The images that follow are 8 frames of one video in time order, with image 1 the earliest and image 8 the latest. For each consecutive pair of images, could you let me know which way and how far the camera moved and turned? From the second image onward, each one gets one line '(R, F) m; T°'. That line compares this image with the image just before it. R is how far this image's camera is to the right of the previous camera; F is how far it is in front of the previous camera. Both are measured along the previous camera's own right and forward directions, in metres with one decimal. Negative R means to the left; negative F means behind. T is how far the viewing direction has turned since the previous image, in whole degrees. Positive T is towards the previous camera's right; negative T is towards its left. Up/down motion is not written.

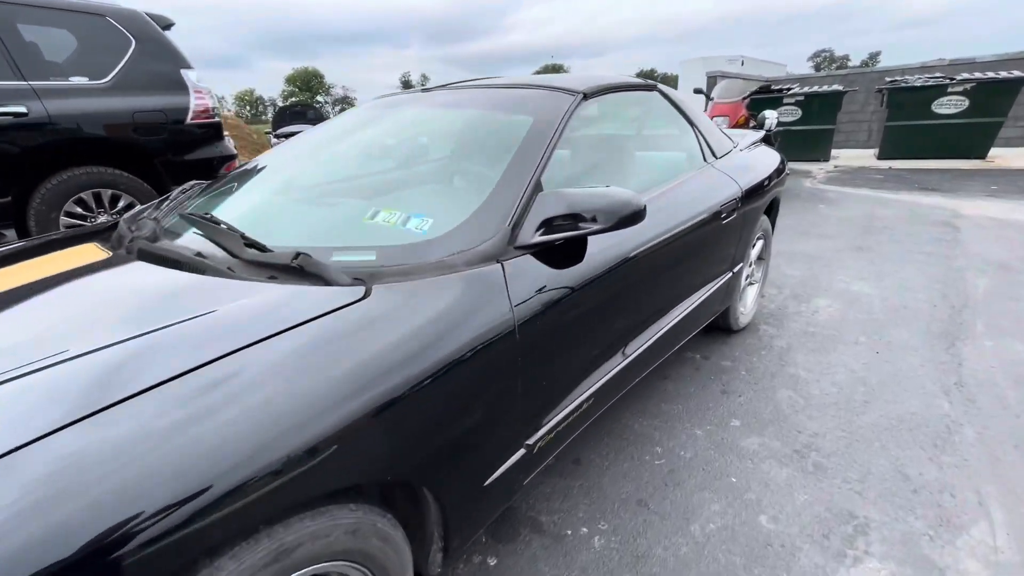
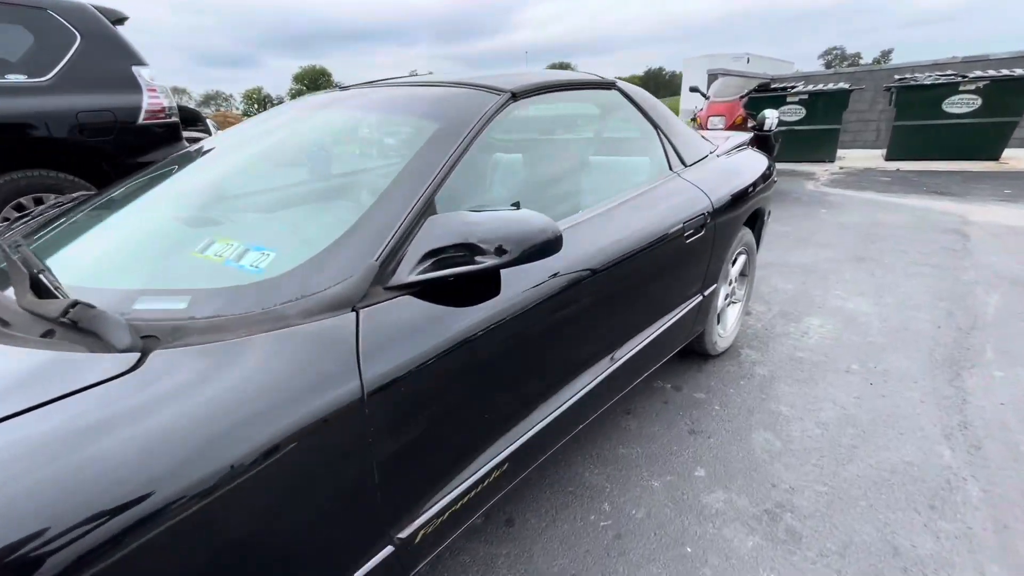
(+0.3, +0.3) m; -1°
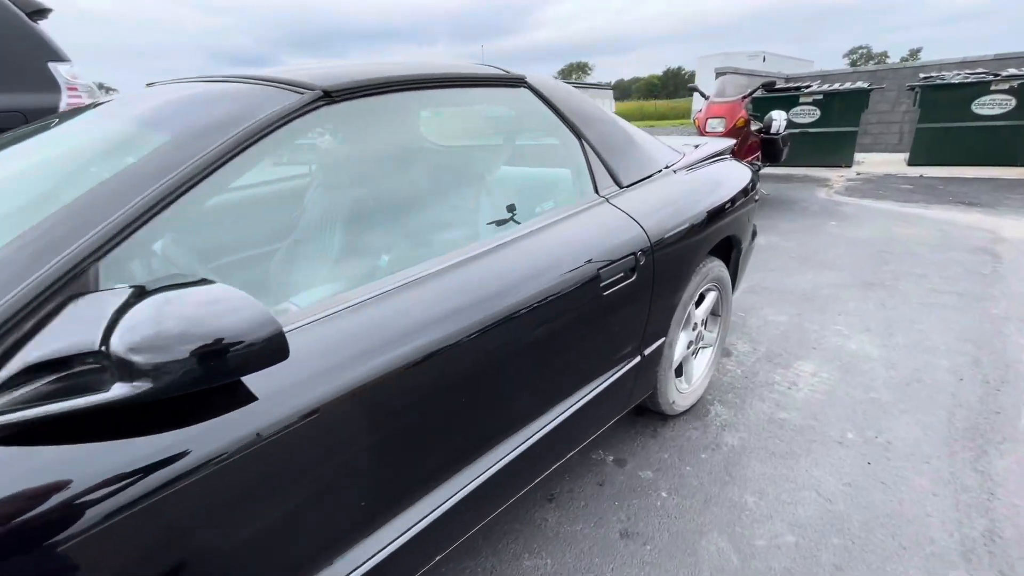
(+0.5, +0.5) m; -2°
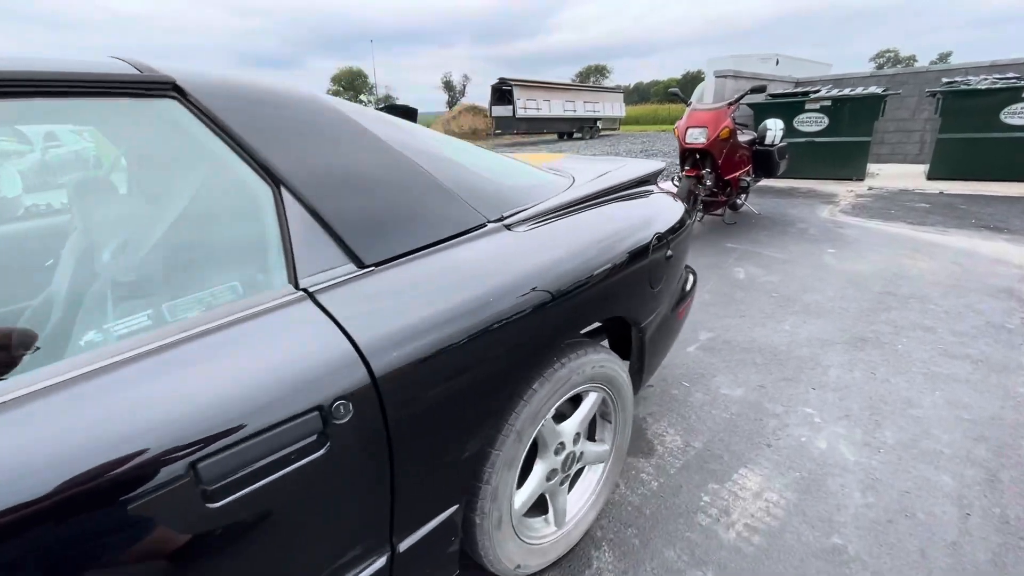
(+0.7, +0.7) m; -2°
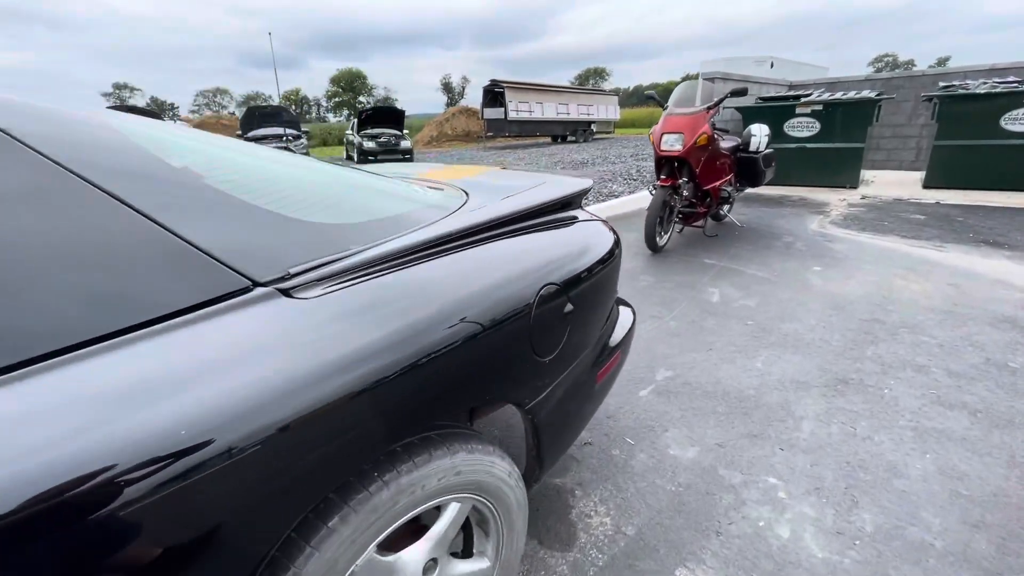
(+0.4, +0.4) m; 0°
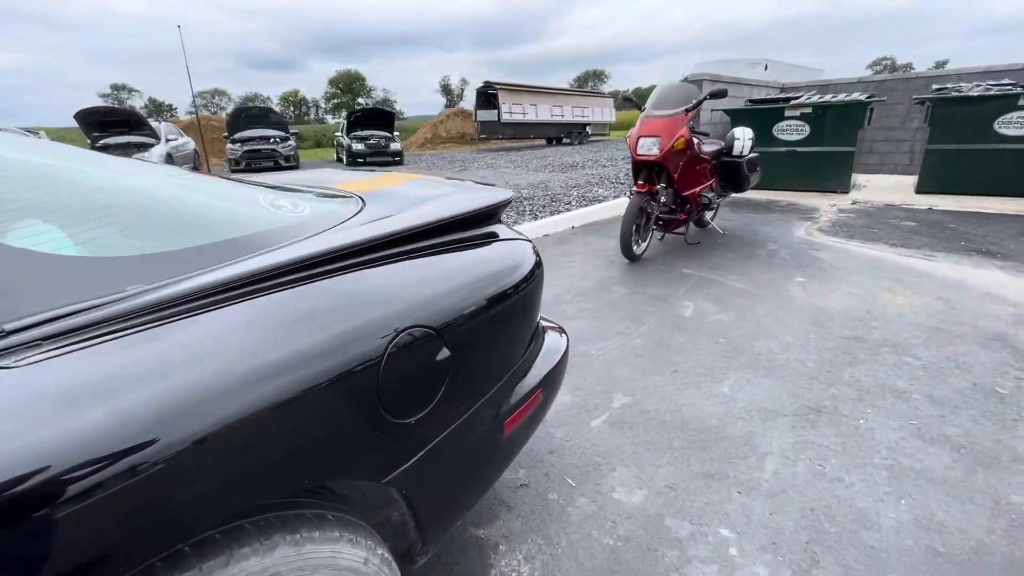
(+0.3, +0.2) m; 0°
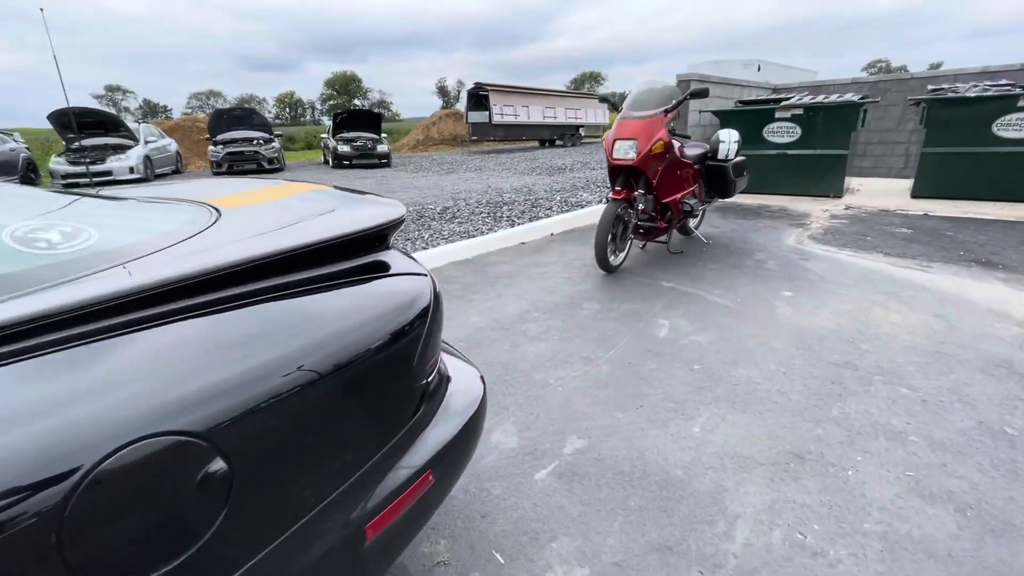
(+0.3, +0.3) m; 0°
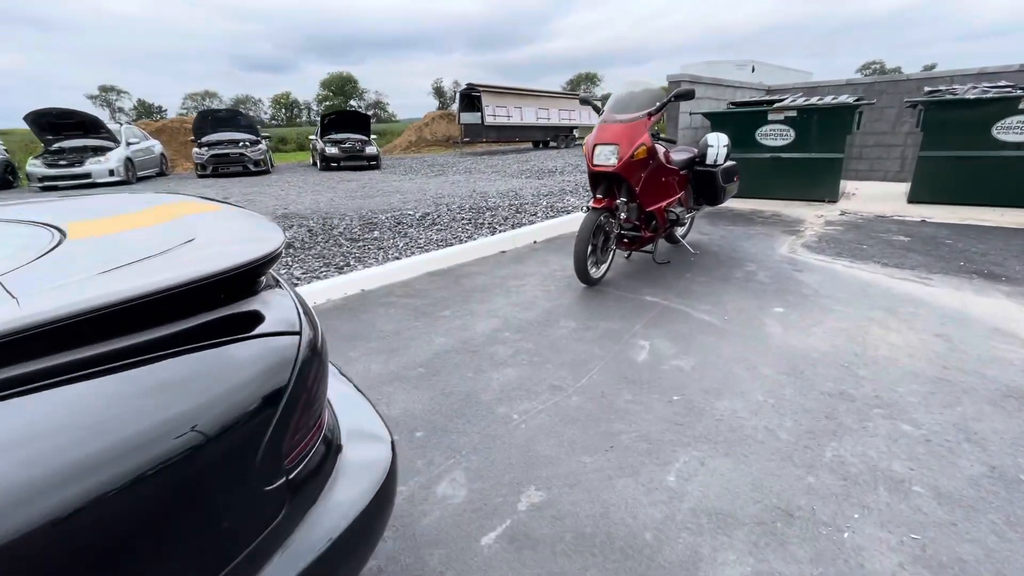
(+0.2, +0.3) m; 0°
